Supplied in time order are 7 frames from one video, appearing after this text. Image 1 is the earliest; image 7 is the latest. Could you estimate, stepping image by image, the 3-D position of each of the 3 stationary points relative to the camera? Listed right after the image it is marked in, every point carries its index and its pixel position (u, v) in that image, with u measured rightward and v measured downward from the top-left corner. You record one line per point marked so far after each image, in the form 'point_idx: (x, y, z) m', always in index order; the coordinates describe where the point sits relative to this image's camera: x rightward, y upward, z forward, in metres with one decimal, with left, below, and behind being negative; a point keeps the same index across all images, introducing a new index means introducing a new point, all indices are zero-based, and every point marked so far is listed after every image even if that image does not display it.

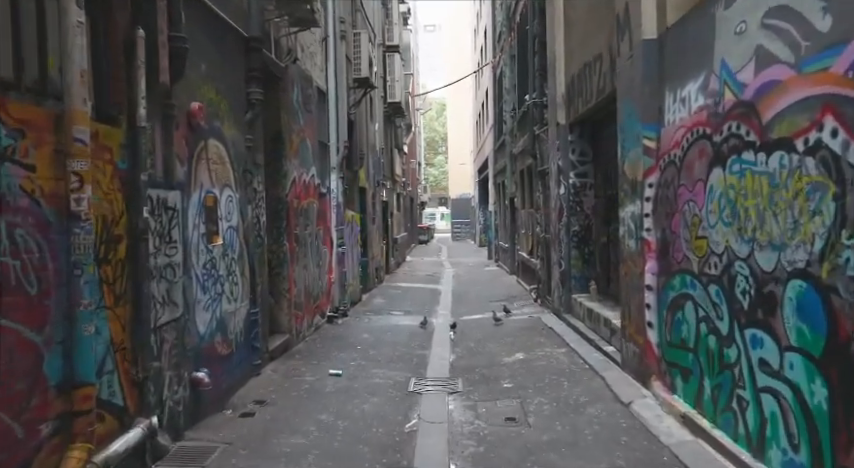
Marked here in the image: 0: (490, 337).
0: (+1.0, -1.7, +11.3) m
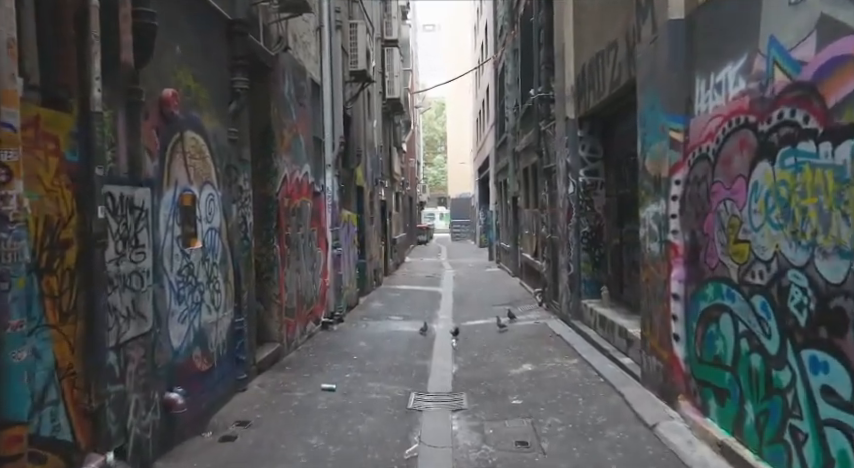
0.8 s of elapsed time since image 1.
0: (+1.1, -1.7, +10.6) m
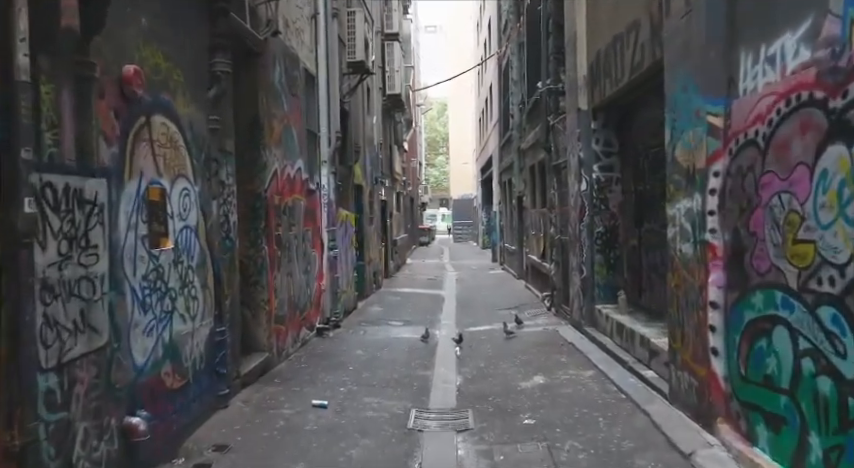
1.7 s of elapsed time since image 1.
0: (+1.1, -1.7, +9.9) m
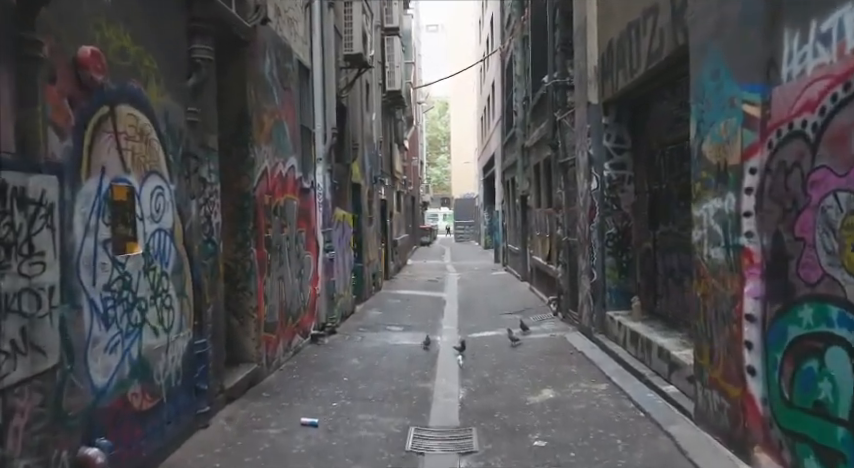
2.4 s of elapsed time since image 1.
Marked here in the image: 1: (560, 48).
0: (+1.1, -1.7, +9.3) m
1: (+2.3, +3.3, +12.0) m
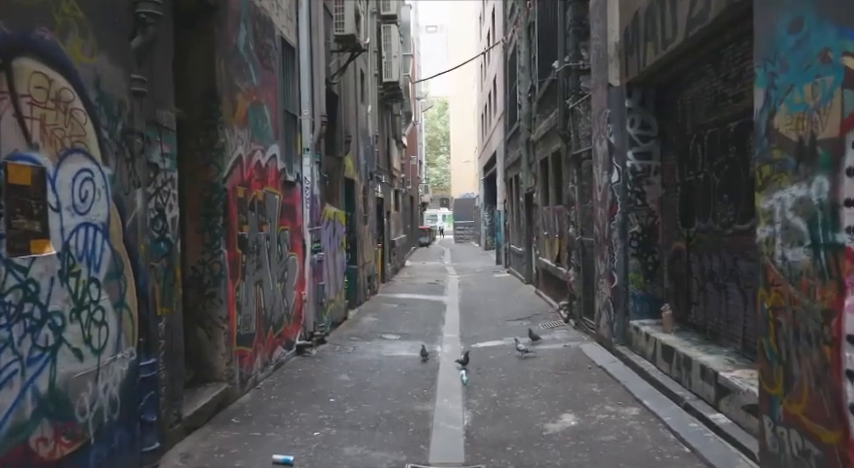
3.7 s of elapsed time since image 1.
0: (+1.1, -1.7, +8.1) m
1: (+2.3, +3.3, +10.9) m
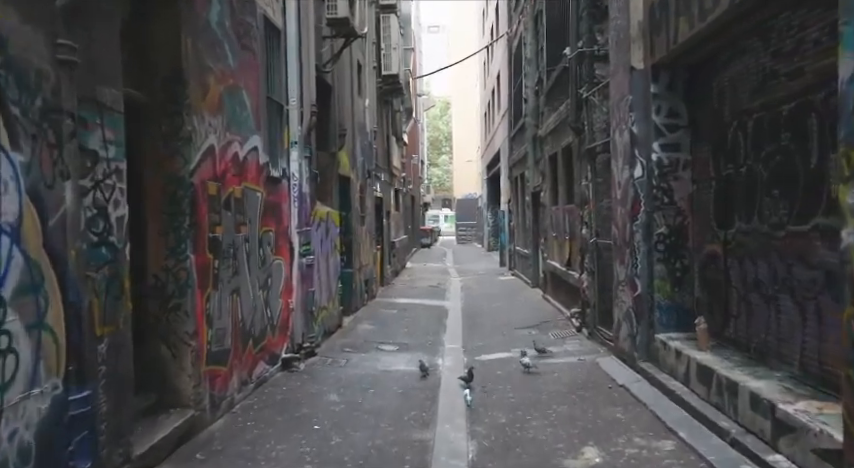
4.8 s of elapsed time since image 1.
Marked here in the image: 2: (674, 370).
0: (+1.1, -1.7, +7.2) m
1: (+2.3, +3.2, +9.9) m
2: (+2.4, -1.3, +6.8) m
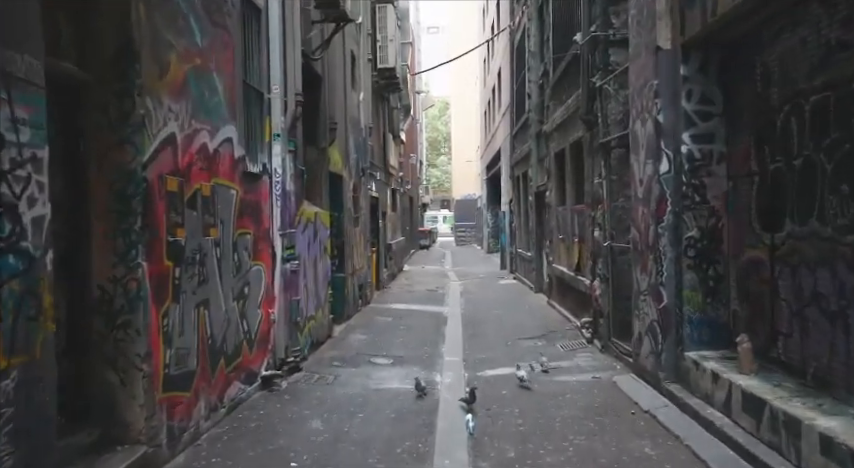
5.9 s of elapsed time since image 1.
0: (+1.0, -1.8, +6.2) m
1: (+2.3, +3.2, +9.0) m
2: (+2.4, -1.4, +5.8) m
